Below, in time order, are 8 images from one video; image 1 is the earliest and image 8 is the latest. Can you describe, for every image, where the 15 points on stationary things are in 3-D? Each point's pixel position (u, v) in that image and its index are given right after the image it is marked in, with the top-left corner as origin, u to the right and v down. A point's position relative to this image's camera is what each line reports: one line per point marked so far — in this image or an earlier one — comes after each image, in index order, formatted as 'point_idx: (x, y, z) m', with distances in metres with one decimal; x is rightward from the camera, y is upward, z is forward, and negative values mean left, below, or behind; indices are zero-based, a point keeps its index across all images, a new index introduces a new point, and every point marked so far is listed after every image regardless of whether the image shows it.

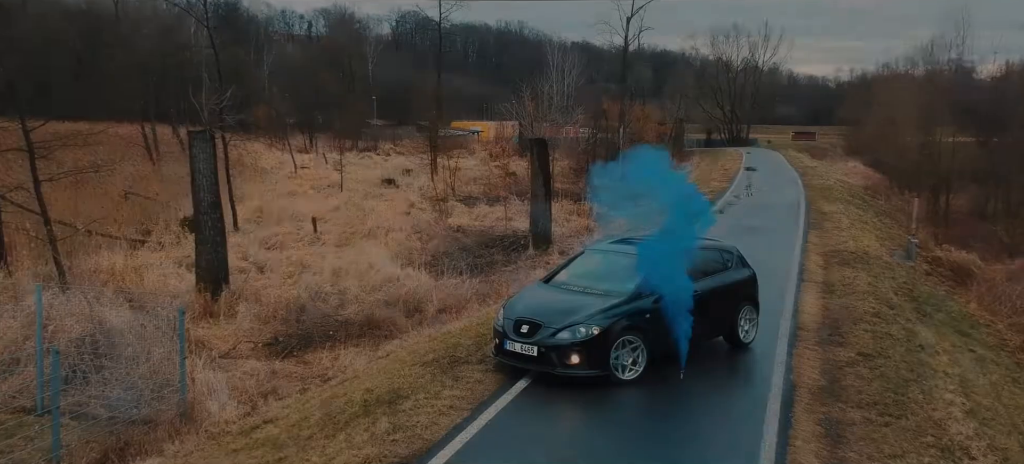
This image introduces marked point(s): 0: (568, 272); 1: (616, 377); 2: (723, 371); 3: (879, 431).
0: (+0.7, -0.5, +8.4) m
1: (+1.1, -1.5, +6.7) m
2: (+2.6, -1.6, +8.3) m
3: (+3.4, -1.8, +6.0) m
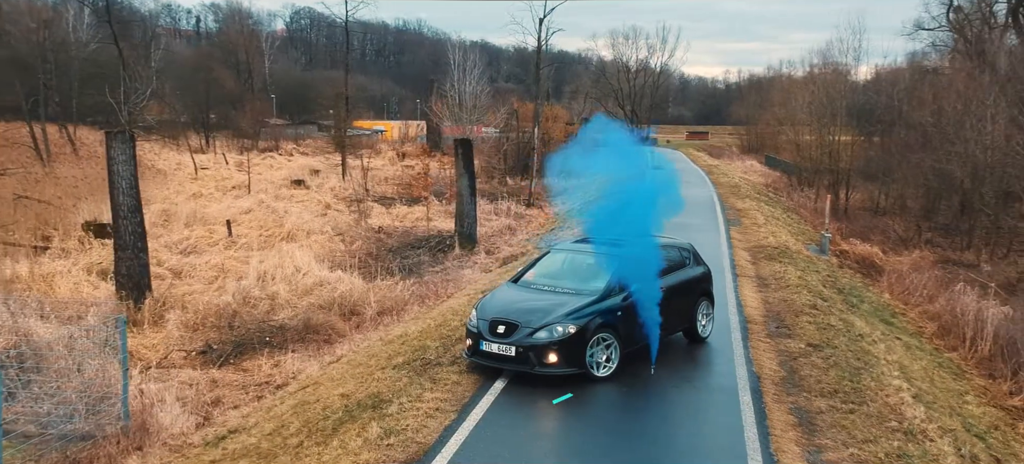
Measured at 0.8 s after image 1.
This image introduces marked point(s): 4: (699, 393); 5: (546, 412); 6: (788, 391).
0: (+0.3, -0.5, +8.4) m
1: (+0.9, -1.5, +6.8) m
2: (+2.2, -1.6, +8.4) m
3: (+3.2, -1.8, +6.3) m
4: (+2.1, -1.7, +6.9) m
5: (+0.4, -1.6, +6.0) m
6: (+3.1, -1.8, +7.4) m
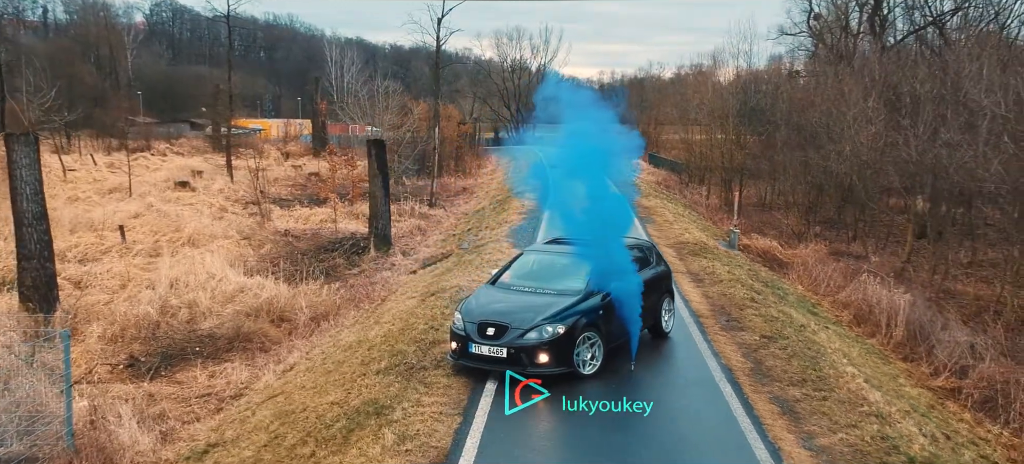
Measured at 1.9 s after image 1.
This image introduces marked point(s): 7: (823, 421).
0: (0.0, -0.5, +8.4) m
1: (+0.7, -1.5, +6.8) m
2: (+1.9, -1.6, +8.6) m
3: (+3.1, -1.7, +6.6) m
4: (+1.9, -1.6, +7.1) m
5: (+0.4, -1.6, +6.1) m
6: (+2.9, -1.7, +7.7) m
7: (+2.9, -1.7, +6.0) m
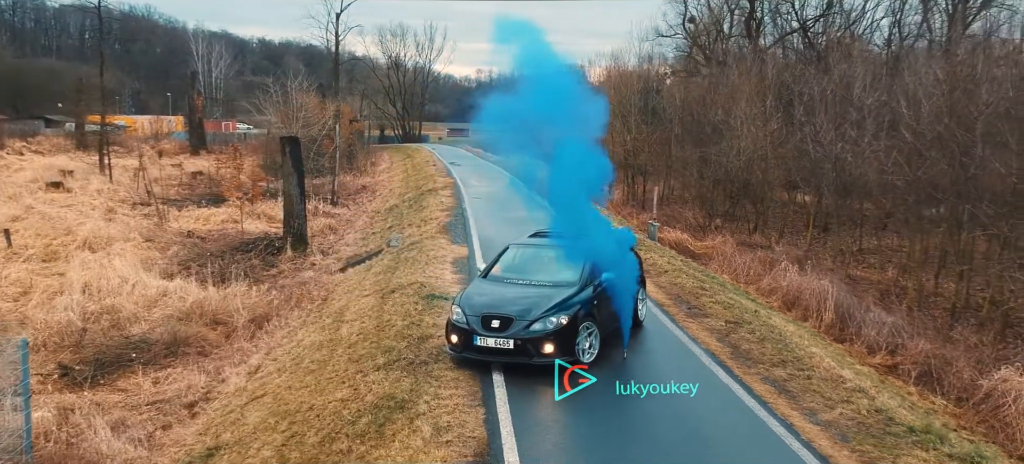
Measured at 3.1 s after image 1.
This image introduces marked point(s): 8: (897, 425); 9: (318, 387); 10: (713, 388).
0: (-0.1, -0.4, +8.5) m
1: (+0.7, -1.4, +7.0) m
2: (+1.8, -1.4, +8.8) m
3: (+3.2, -1.6, +6.9) m
4: (+1.9, -1.5, +7.3) m
5: (+0.5, -1.6, +6.2) m
6: (+2.8, -1.6, +8.0) m
7: (+2.9, -1.6, +6.3) m
8: (+3.5, -1.7, +6.0) m
9: (-2.1, -1.7, +7.2) m
10: (+2.0, -1.6, +6.6) m
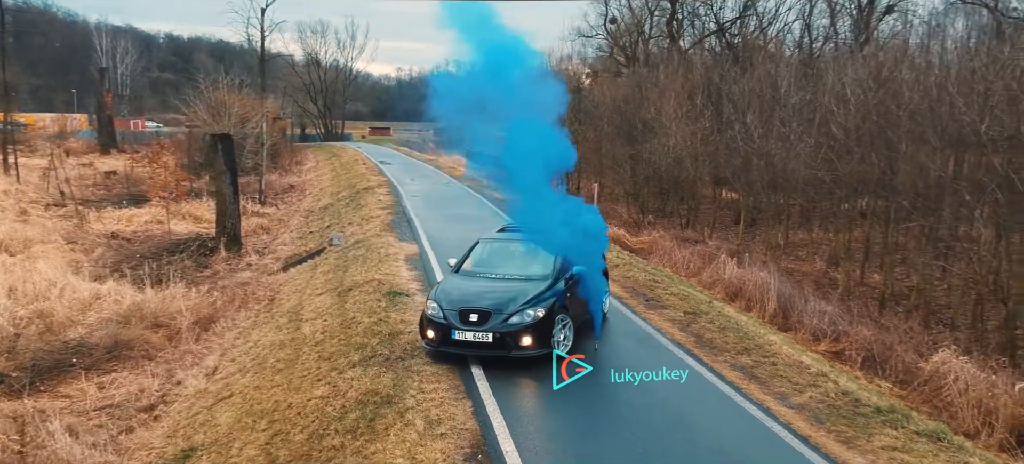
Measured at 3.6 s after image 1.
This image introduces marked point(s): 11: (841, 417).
0: (-0.5, -0.4, +8.5) m
1: (+0.5, -1.3, +7.1) m
2: (+1.4, -1.4, +9.0) m
3: (+2.9, -1.5, +7.2) m
4: (+1.6, -1.4, +7.5) m
5: (+0.3, -1.5, +6.3) m
6: (+2.5, -1.5, +8.2) m
7: (+2.7, -1.5, +6.6) m
8: (+3.3, -1.6, +6.3) m
9: (-2.4, -1.6, +7.1) m
10: (+1.8, -1.5, +6.8) m
11: (+3.0, -1.6, +5.9) m
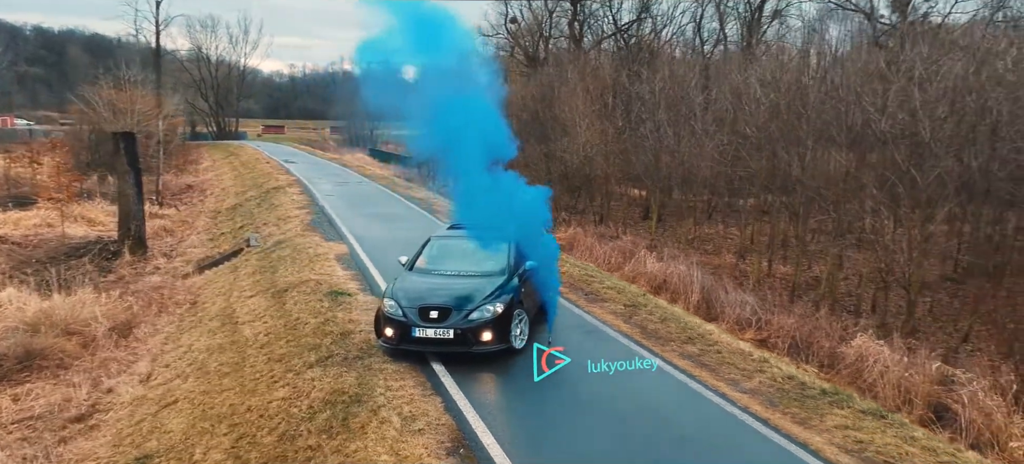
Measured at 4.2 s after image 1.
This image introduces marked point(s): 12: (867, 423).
0: (-1.1, -0.3, +8.5) m
1: (+0.1, -1.3, +7.2) m
2: (+0.7, -1.3, +9.2) m
3: (+2.4, -1.5, +7.6) m
4: (+1.1, -1.4, +7.7) m
5: (-0.1, -1.5, +6.4) m
6: (+1.9, -1.4, +8.5) m
7: (+2.3, -1.4, +6.9) m
8: (+3.0, -1.6, +6.7) m
9: (-2.8, -1.6, +6.9) m
10: (+1.4, -1.4, +7.1) m
11: (+2.6, -1.6, +6.3) m
12: (+3.2, -1.7, +5.9) m
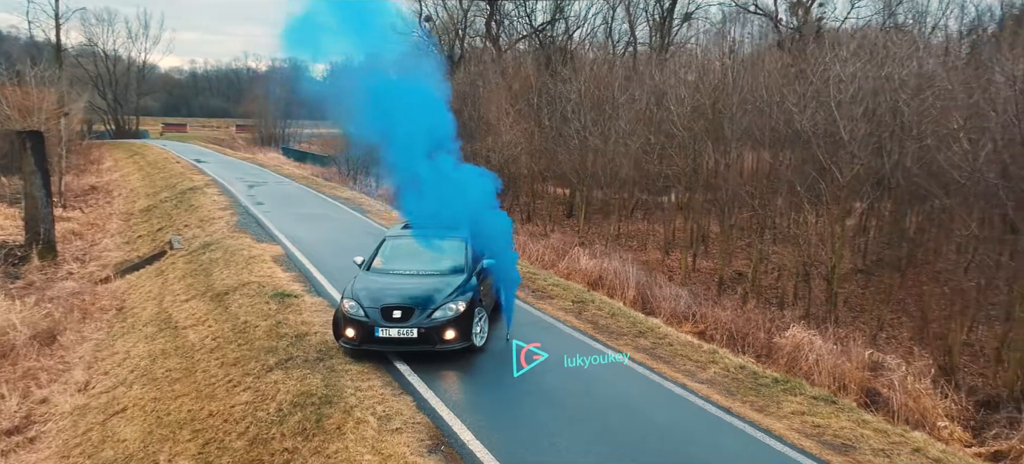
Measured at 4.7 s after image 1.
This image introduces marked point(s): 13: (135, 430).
0: (-1.6, -0.3, +8.5) m
1: (-0.4, -1.2, +7.3) m
2: (+0.1, -1.3, +9.3) m
3: (+2.0, -1.4, +7.8) m
4: (+0.7, -1.4, +7.9) m
5: (-0.4, -1.5, +6.4) m
6: (+1.4, -1.4, +8.8) m
7: (+1.9, -1.4, +7.2) m
8: (+2.6, -1.5, +7.0) m
9: (-3.2, -1.7, +6.8) m
10: (+1.0, -1.4, +7.3) m
11: (+2.3, -1.5, +6.6) m
12: (+2.9, -1.7, +6.2) m
13: (-3.5, -1.9, +6.2) m
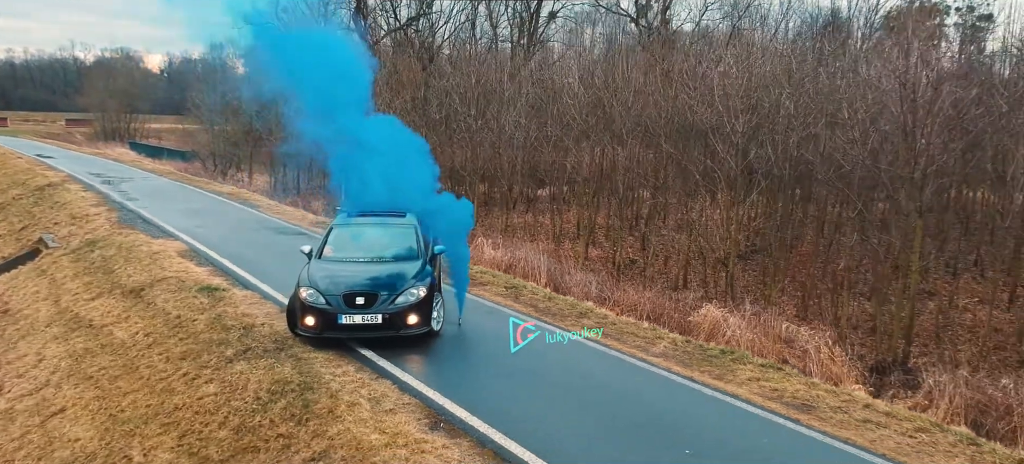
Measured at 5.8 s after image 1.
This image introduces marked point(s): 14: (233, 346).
0: (-2.2, -0.2, +8.4) m
1: (-0.8, -1.1, +7.4) m
2: (-0.6, -1.1, +9.5) m
3: (+1.4, -1.2, +8.3) m
4: (+0.1, -1.2, +8.2) m
5: (-0.8, -1.3, +6.6) m
6: (+0.7, -1.2, +9.1) m
7: (+1.5, -1.2, +7.6) m
8: (+2.1, -1.3, +7.5) m
9: (-3.6, -1.6, +6.6) m
10: (+0.5, -1.2, +7.6) m
11: (+1.9, -1.4, +7.1) m
12: (+2.5, -1.5, +6.8) m
13: (-3.8, -1.8, +5.9) m
14: (-3.0, -1.2, +7.2) m
